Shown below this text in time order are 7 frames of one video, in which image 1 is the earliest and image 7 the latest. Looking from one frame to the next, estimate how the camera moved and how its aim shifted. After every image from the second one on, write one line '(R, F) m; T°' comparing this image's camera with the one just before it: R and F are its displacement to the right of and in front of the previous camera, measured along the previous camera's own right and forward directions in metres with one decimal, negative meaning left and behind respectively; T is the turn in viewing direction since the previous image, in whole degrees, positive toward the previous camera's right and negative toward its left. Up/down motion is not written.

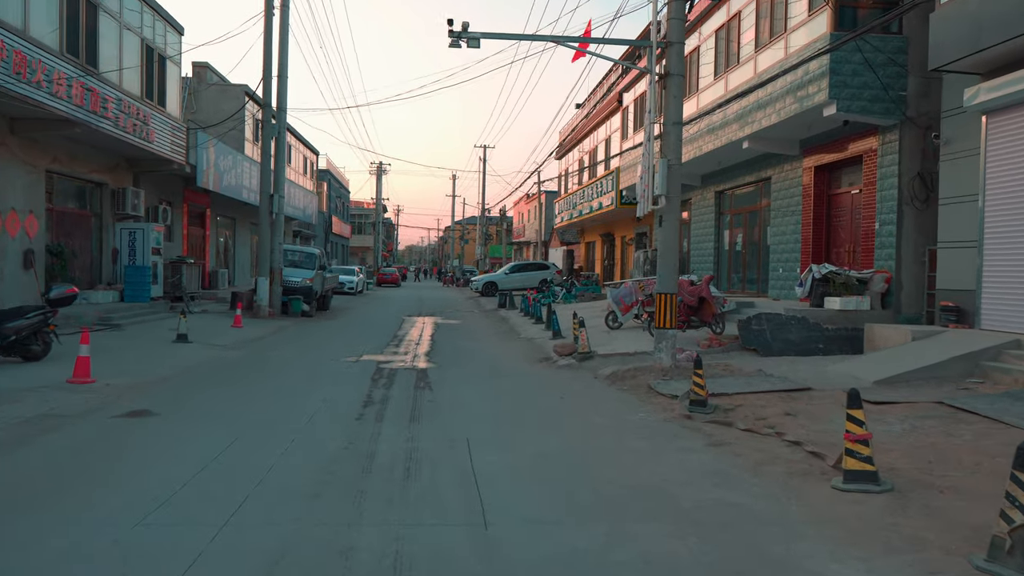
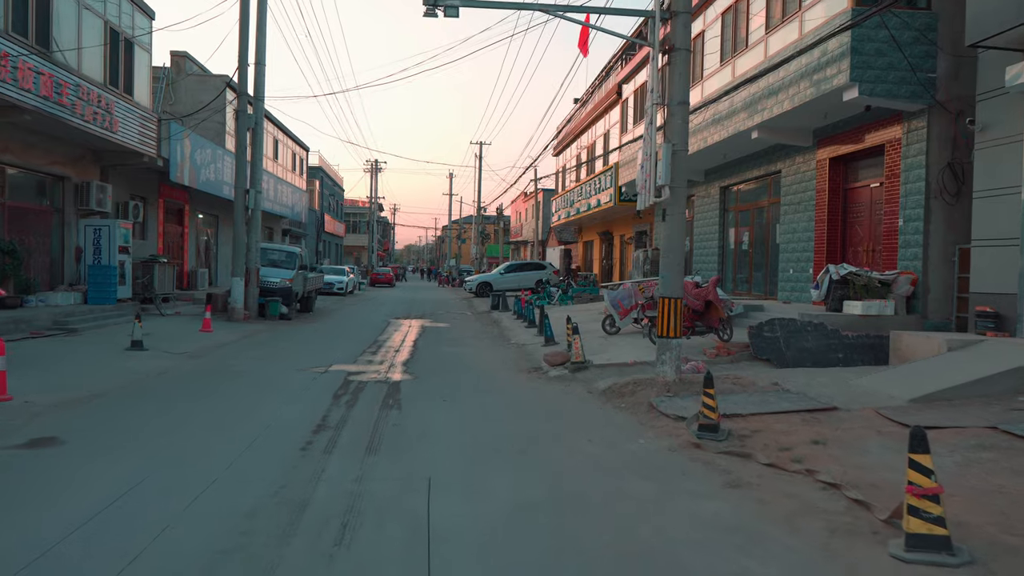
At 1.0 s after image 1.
(+0.2, +1.2) m; 0°
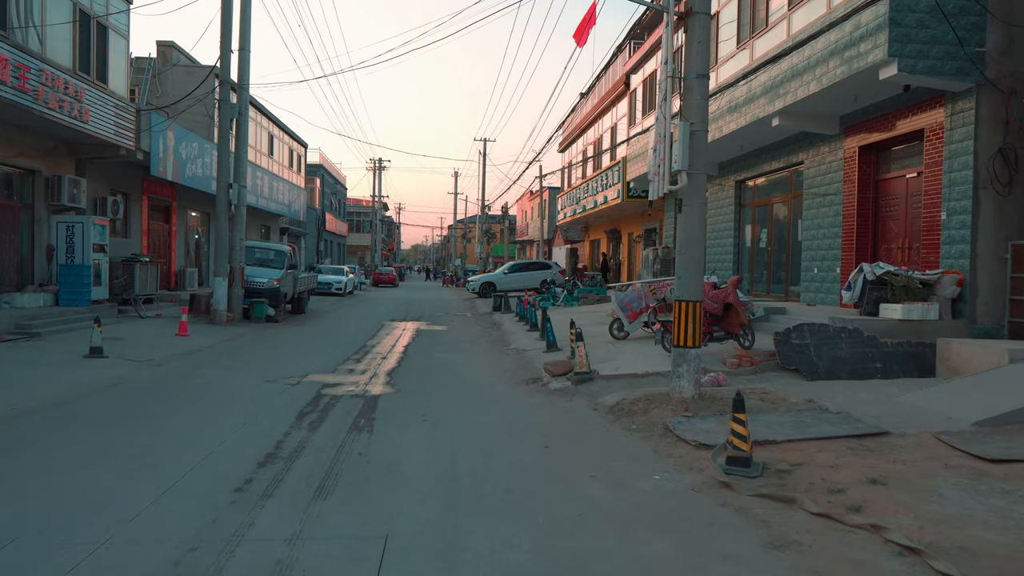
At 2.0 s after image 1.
(+0.2, +1.2) m; -1°
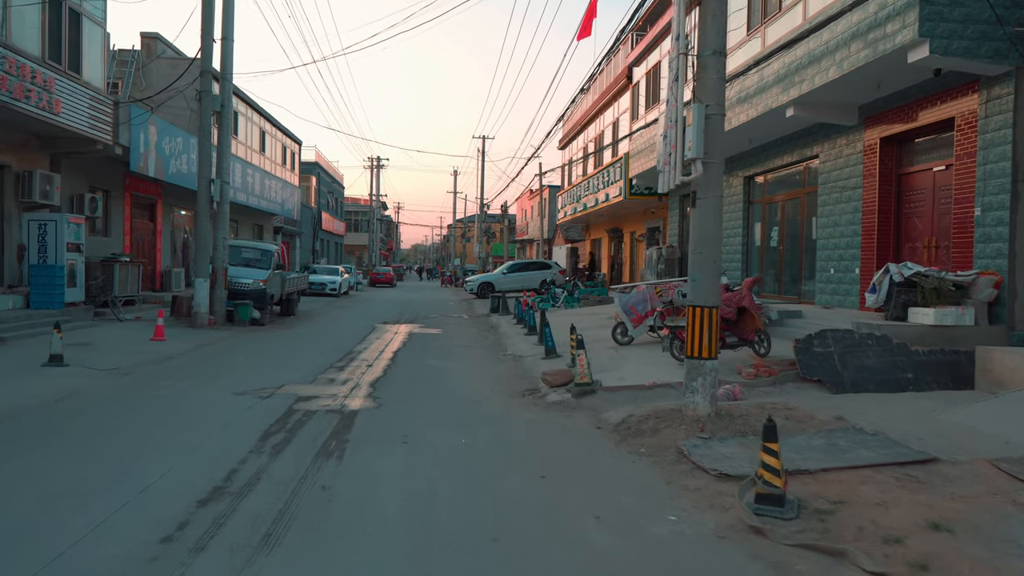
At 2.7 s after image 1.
(+0.1, +0.9) m; 0°
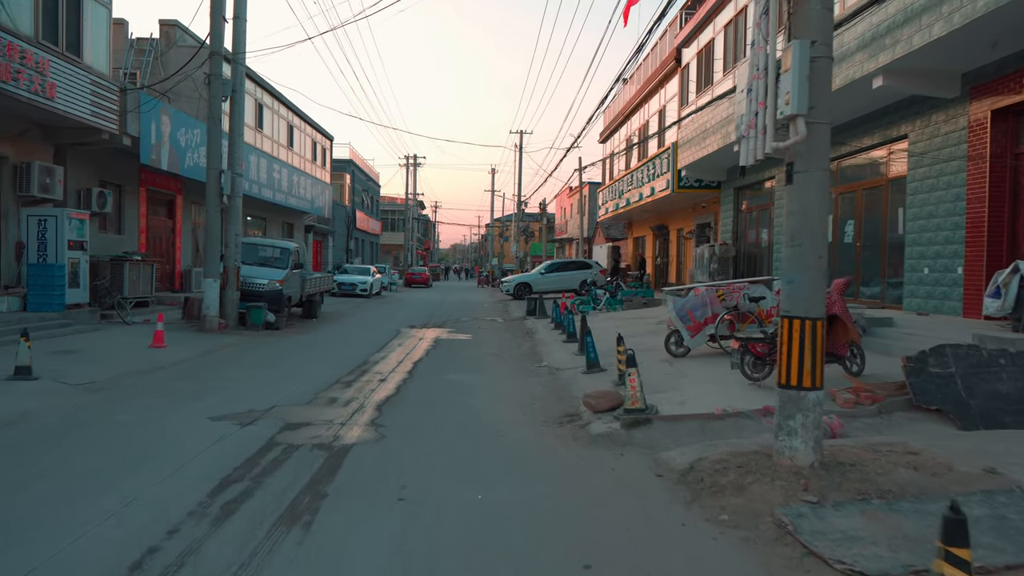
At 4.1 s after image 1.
(0.0, +1.7) m; -3°
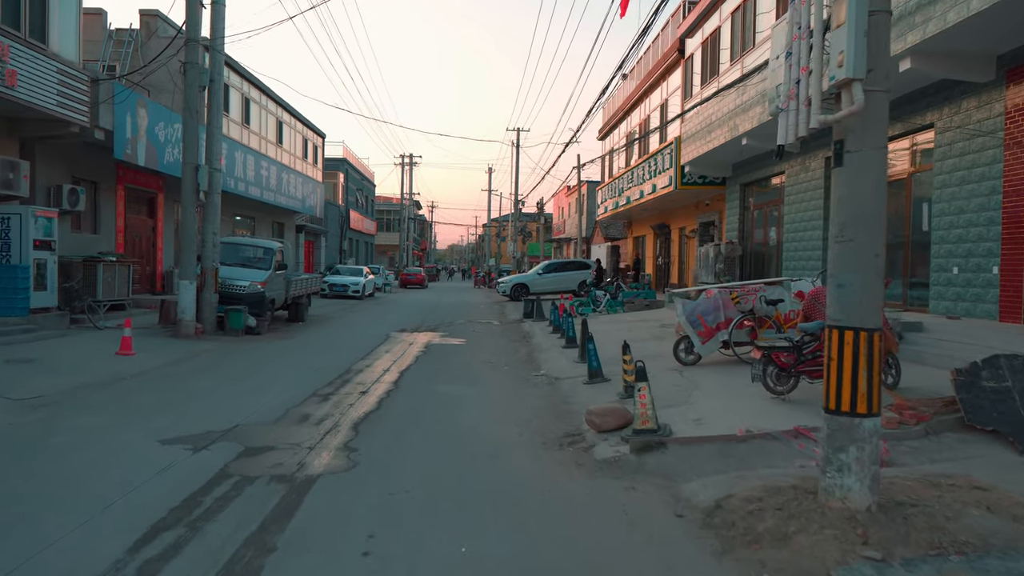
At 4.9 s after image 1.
(0.0, +0.9) m; 0°
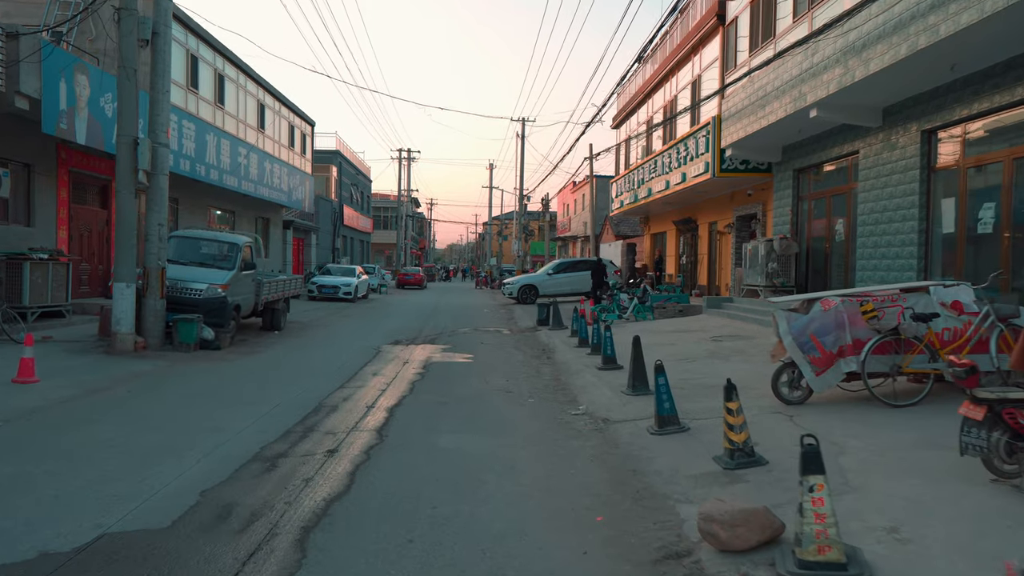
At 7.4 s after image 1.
(-0.3, +2.9) m; 0°
